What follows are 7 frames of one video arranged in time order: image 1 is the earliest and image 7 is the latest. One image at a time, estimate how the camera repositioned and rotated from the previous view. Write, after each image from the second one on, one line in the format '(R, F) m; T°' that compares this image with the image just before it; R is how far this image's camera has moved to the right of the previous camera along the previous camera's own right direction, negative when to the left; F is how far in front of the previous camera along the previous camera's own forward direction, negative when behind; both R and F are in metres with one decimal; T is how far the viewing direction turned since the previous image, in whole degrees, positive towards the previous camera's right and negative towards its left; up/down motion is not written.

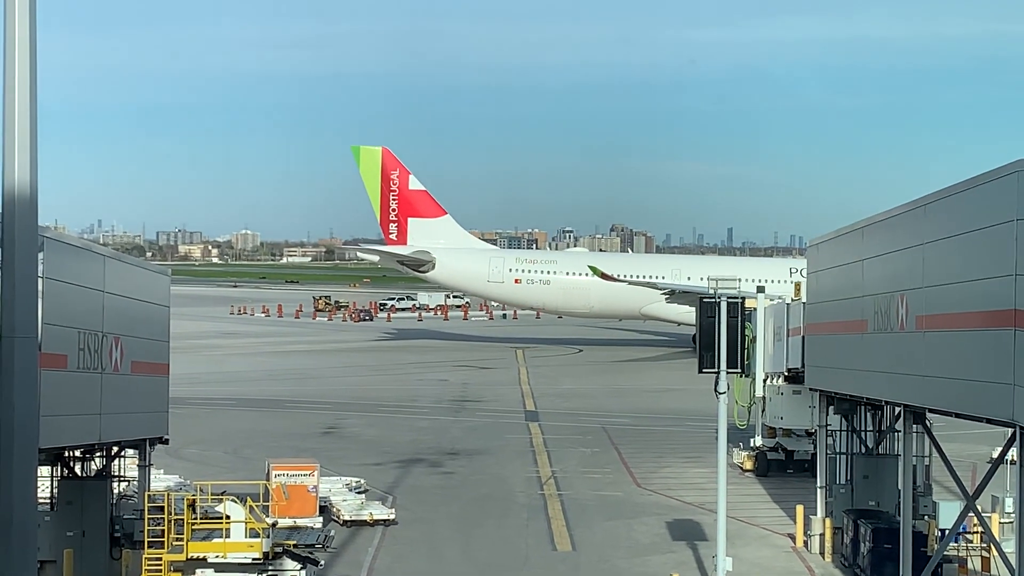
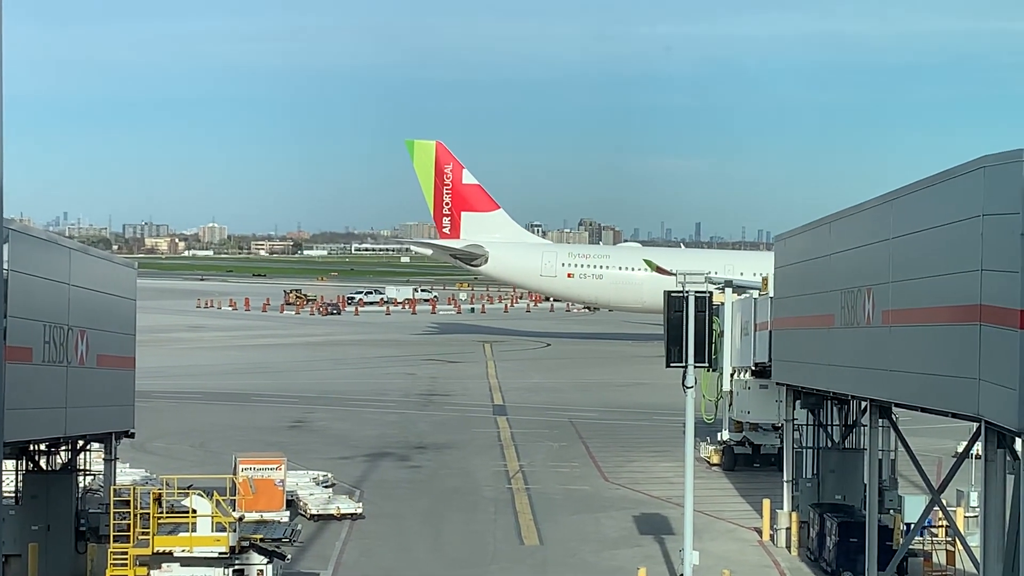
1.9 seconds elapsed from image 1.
(+0.4, 0.0) m; +1°
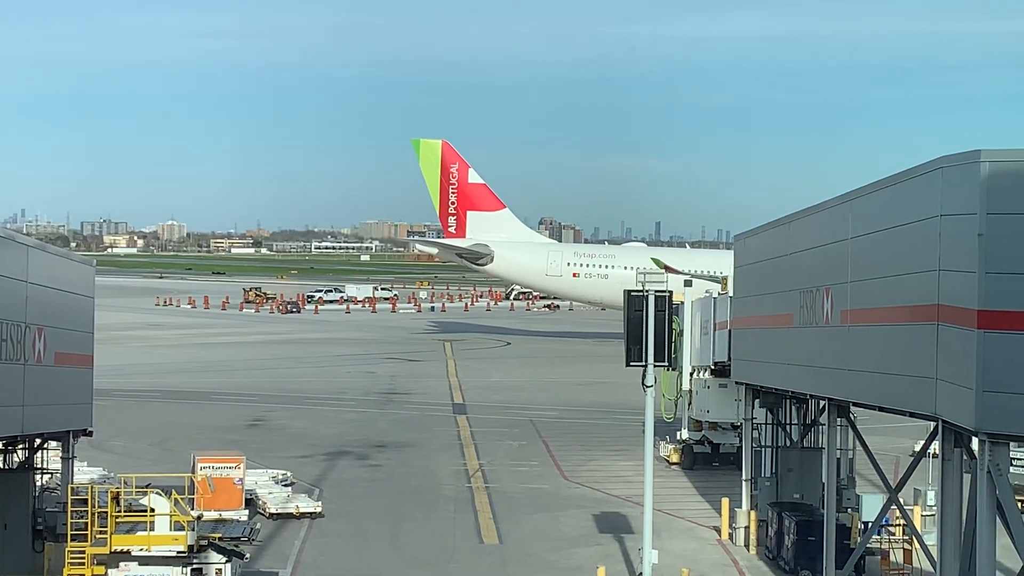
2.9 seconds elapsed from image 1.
(+0.5, 0.0) m; +1°
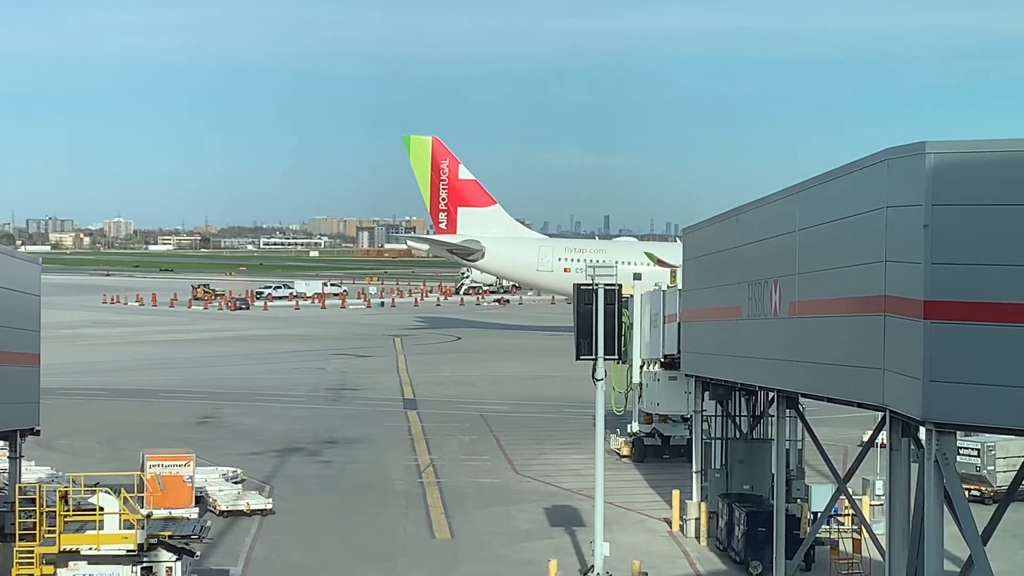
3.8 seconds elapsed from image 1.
(+0.6, 0.0) m; +1°
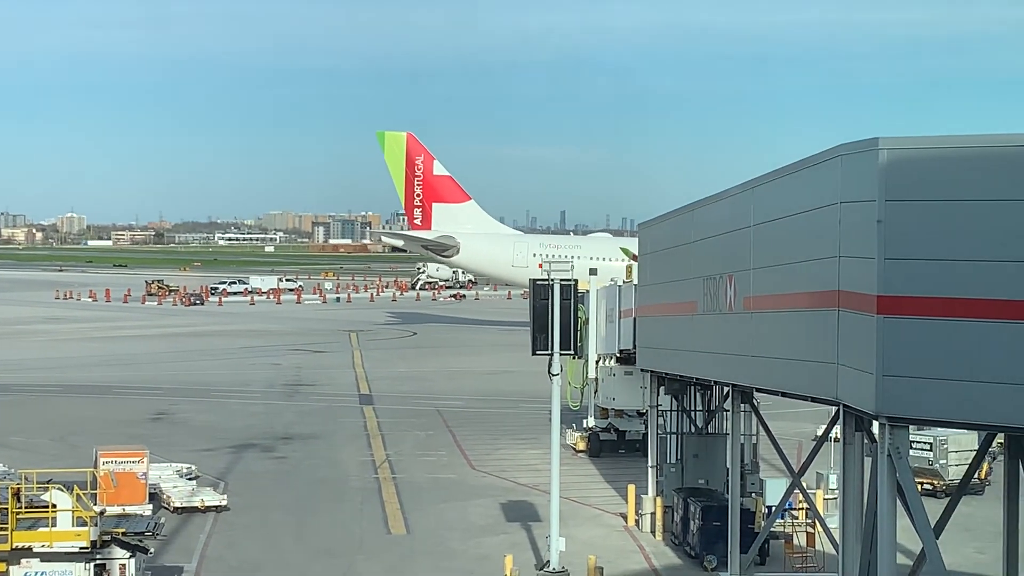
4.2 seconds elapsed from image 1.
(+0.5, 0.0) m; +1°
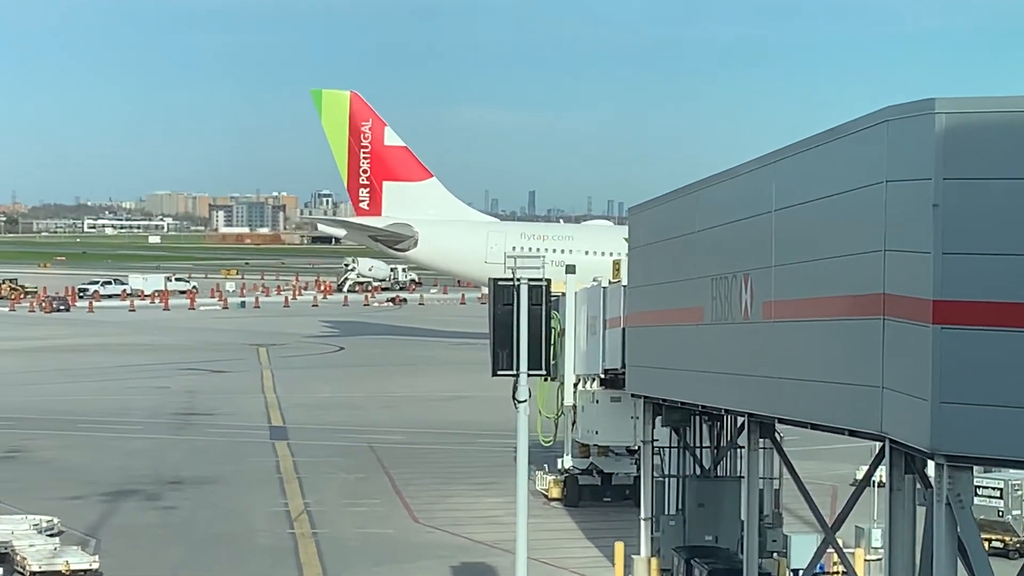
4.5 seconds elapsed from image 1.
(+0.6, +4.8) m; 0°
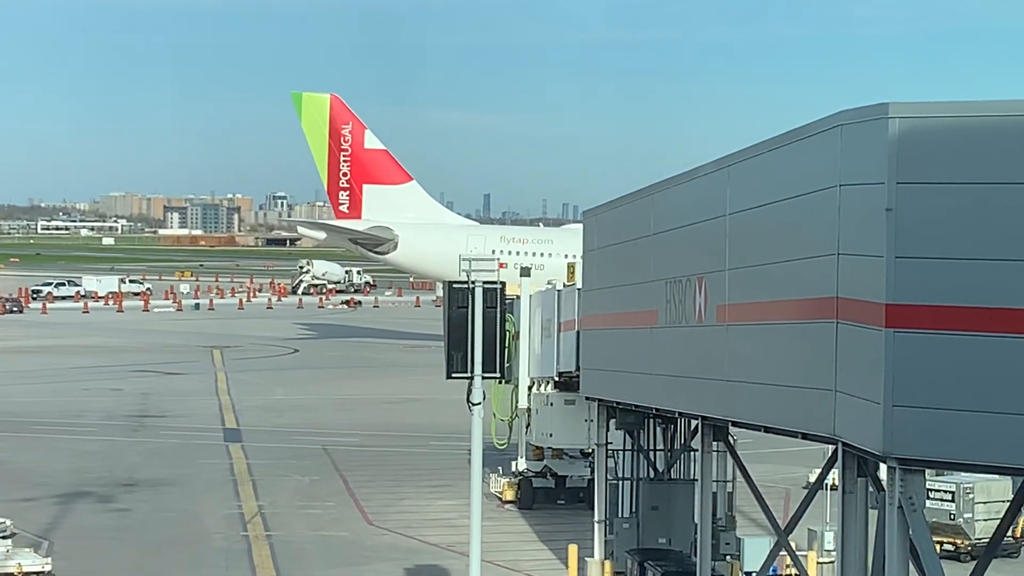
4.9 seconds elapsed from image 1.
(+0.5, 0.0) m; +1°
